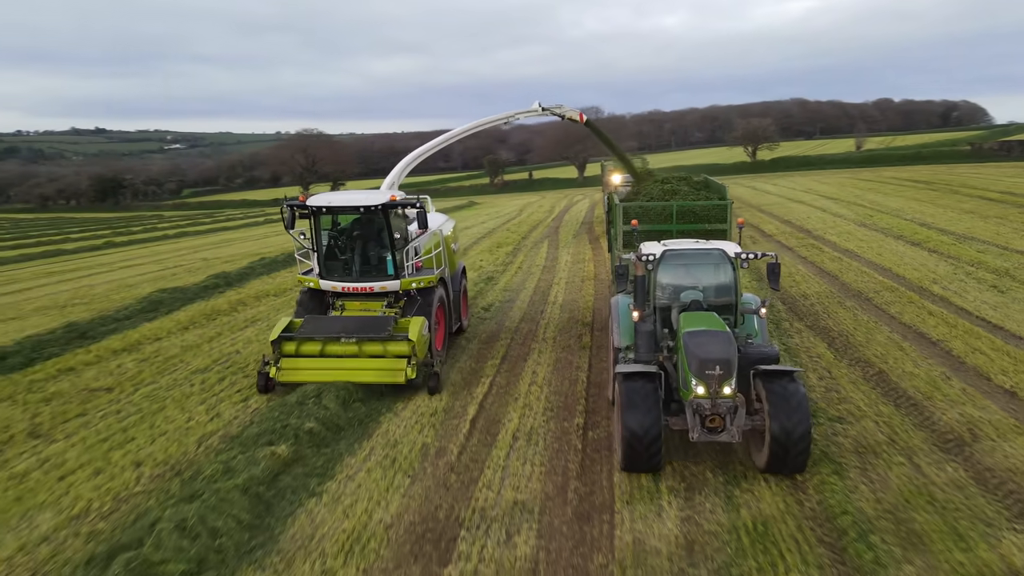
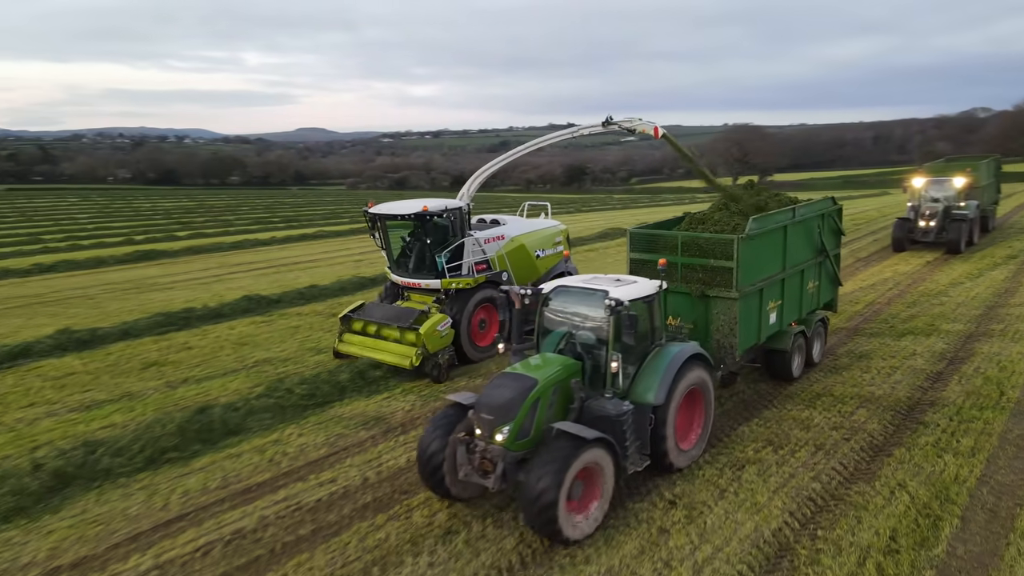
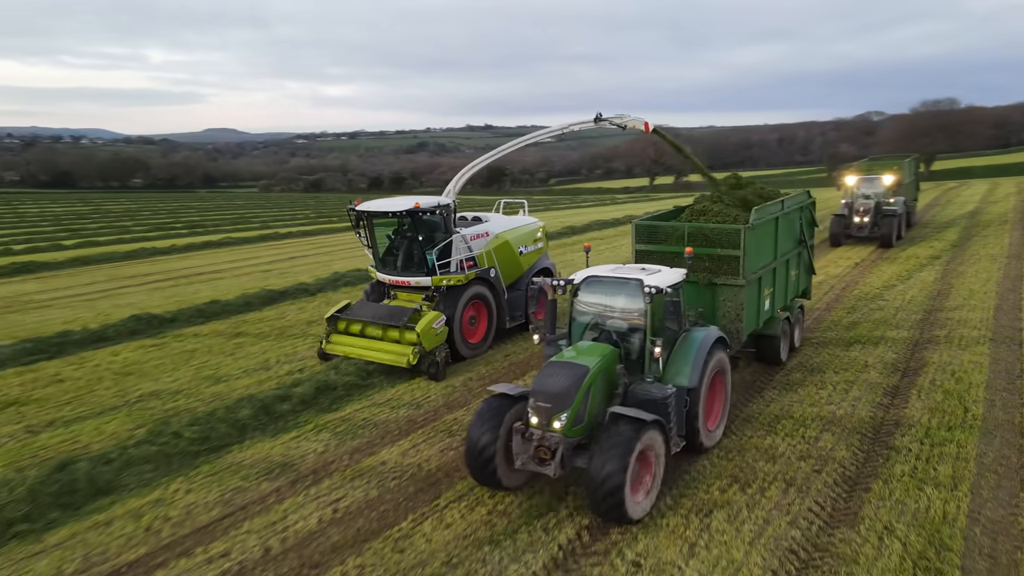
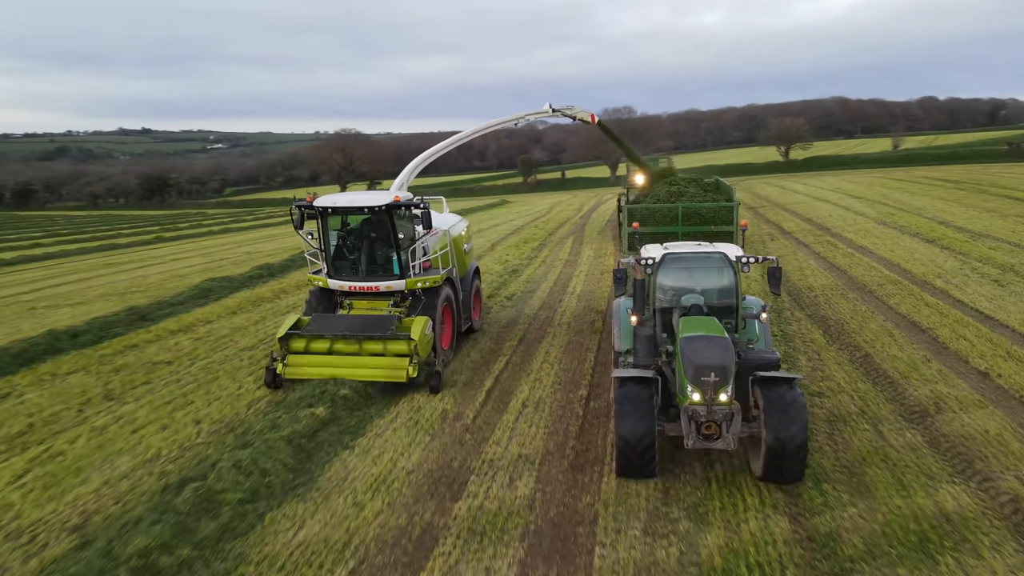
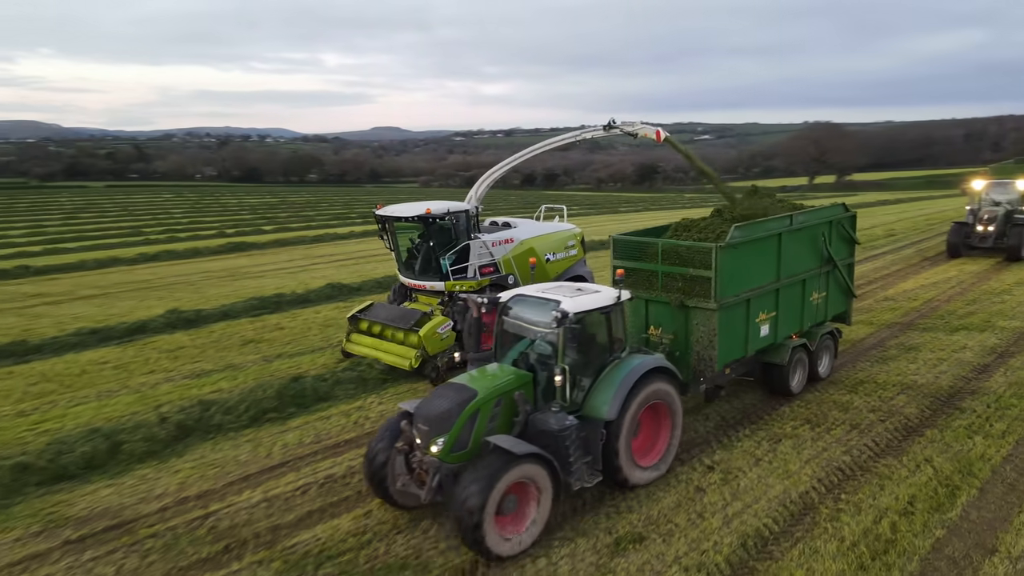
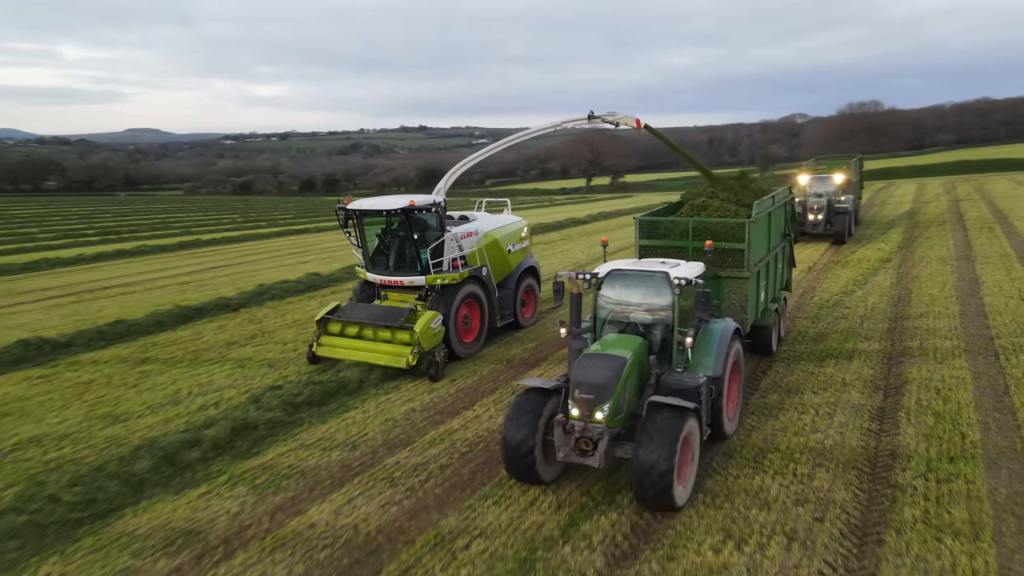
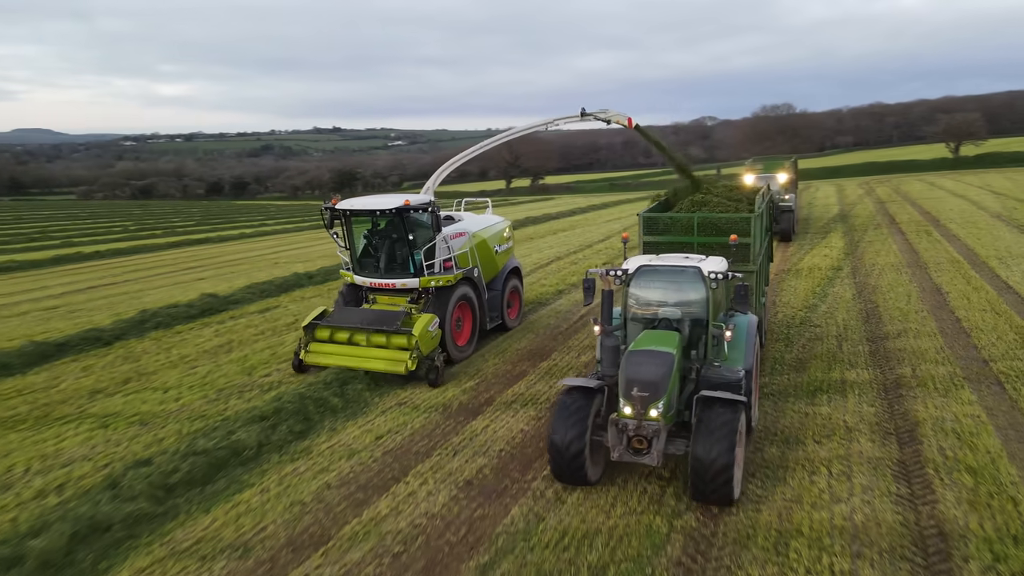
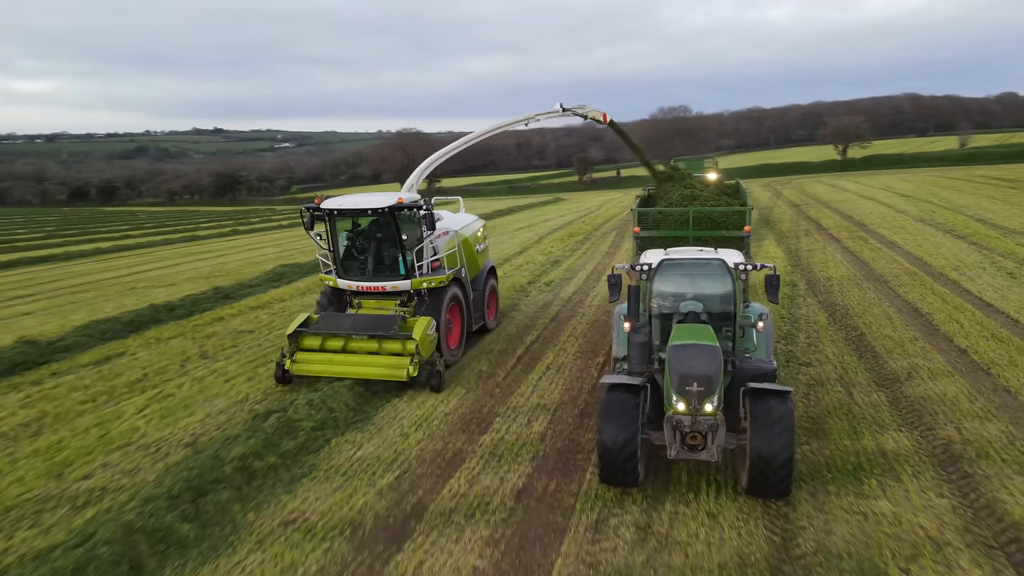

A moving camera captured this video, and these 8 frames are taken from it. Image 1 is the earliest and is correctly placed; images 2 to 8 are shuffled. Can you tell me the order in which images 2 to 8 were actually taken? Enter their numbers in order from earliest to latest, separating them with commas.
4, 8, 7, 6, 3, 2, 5
